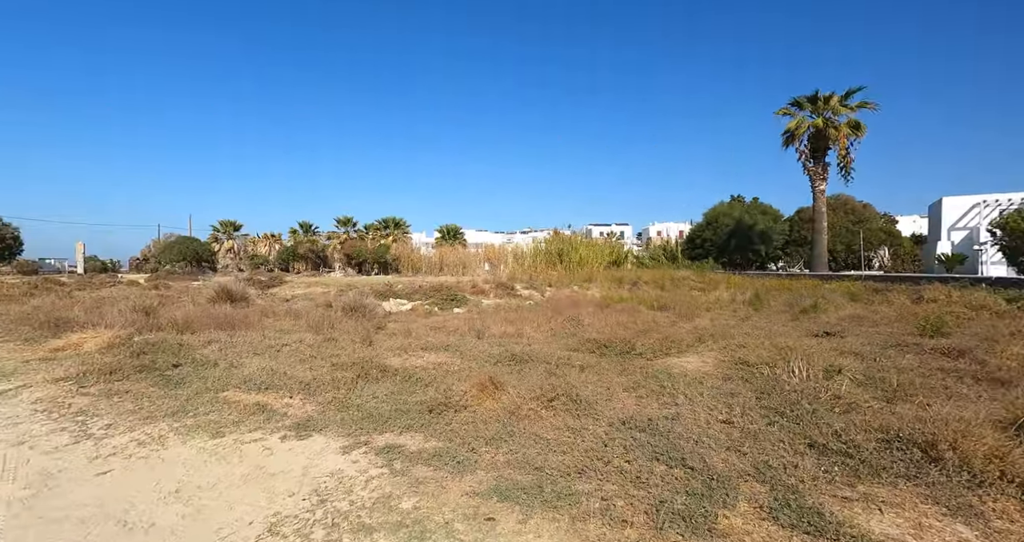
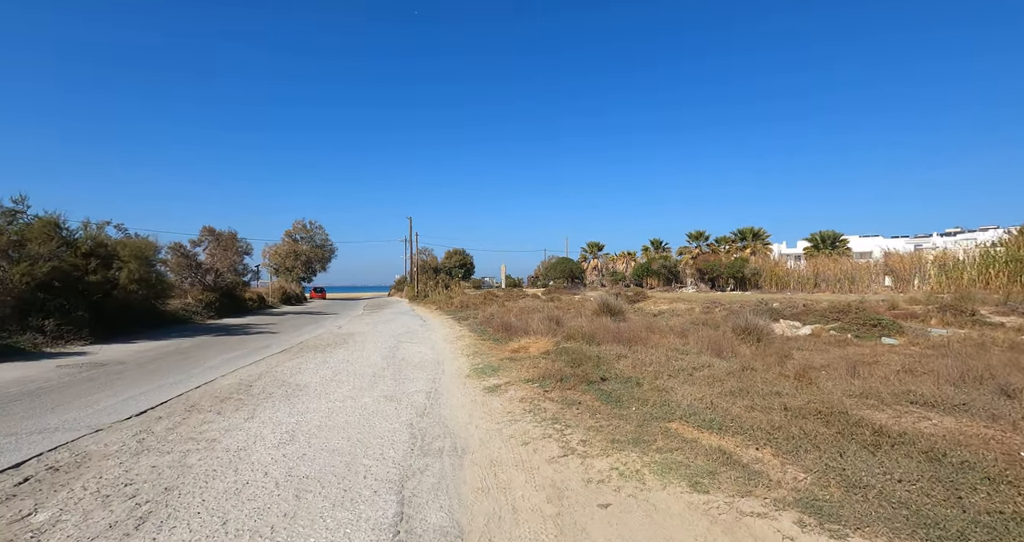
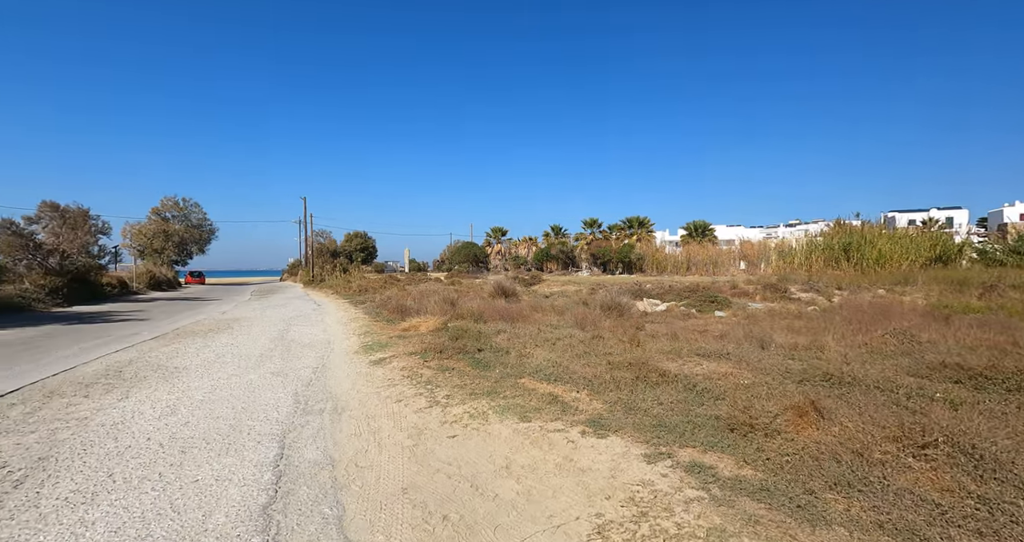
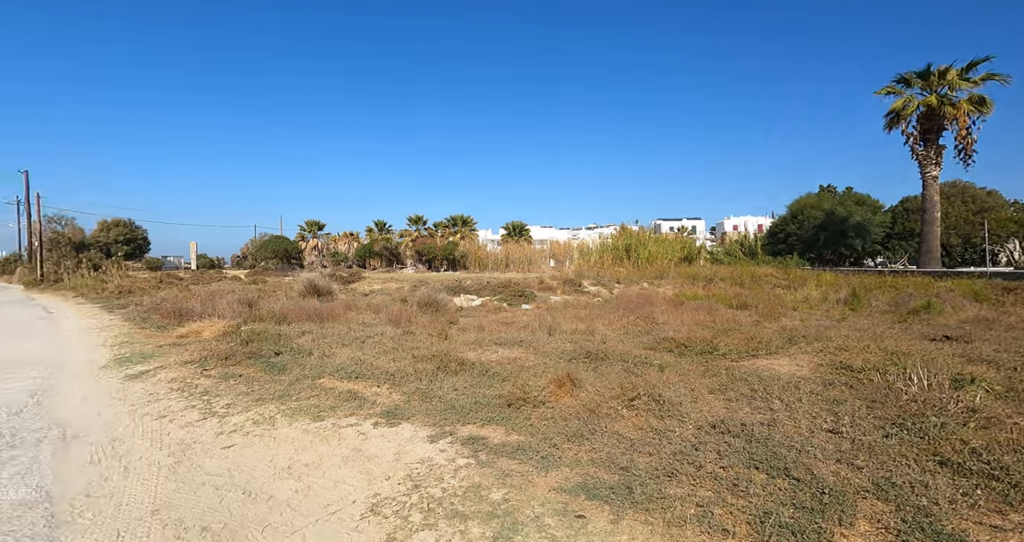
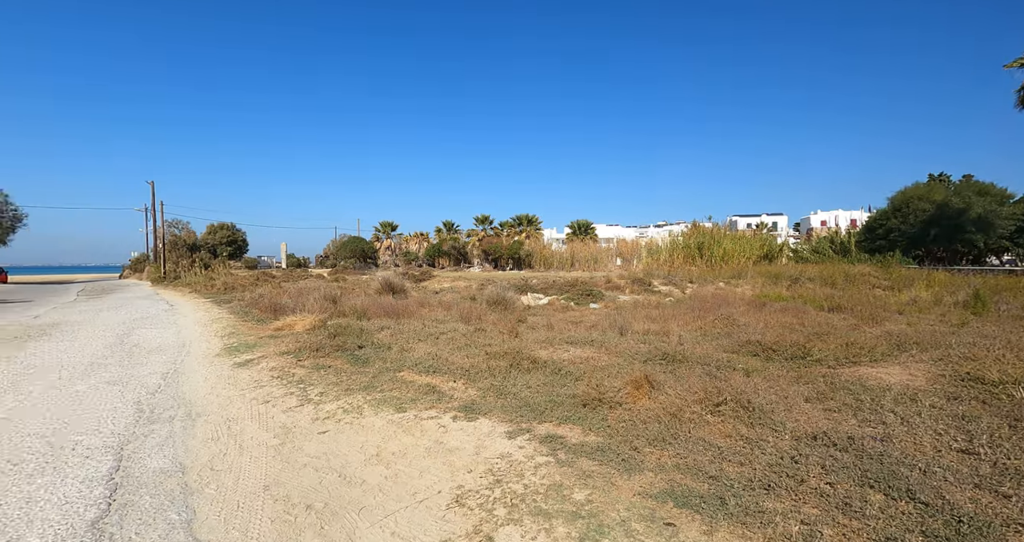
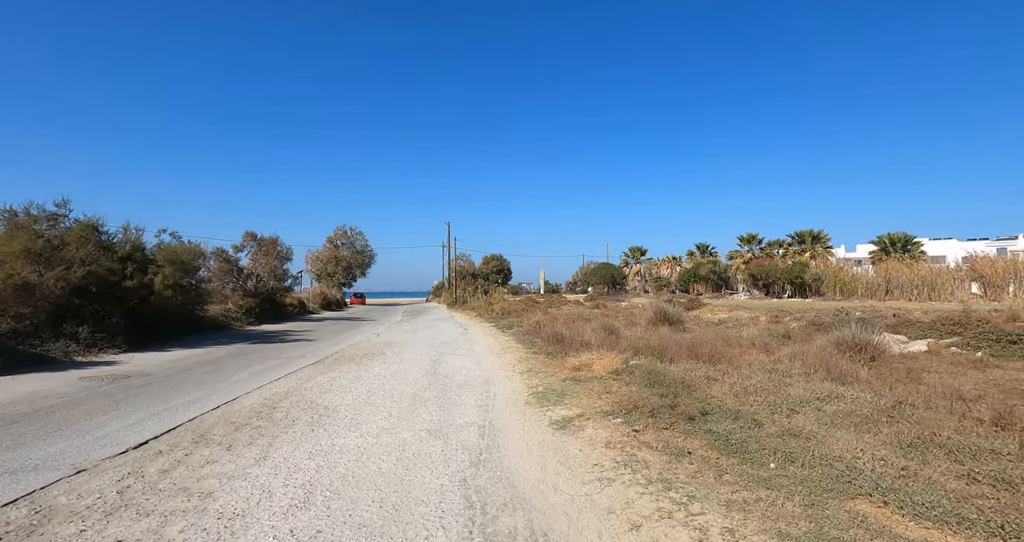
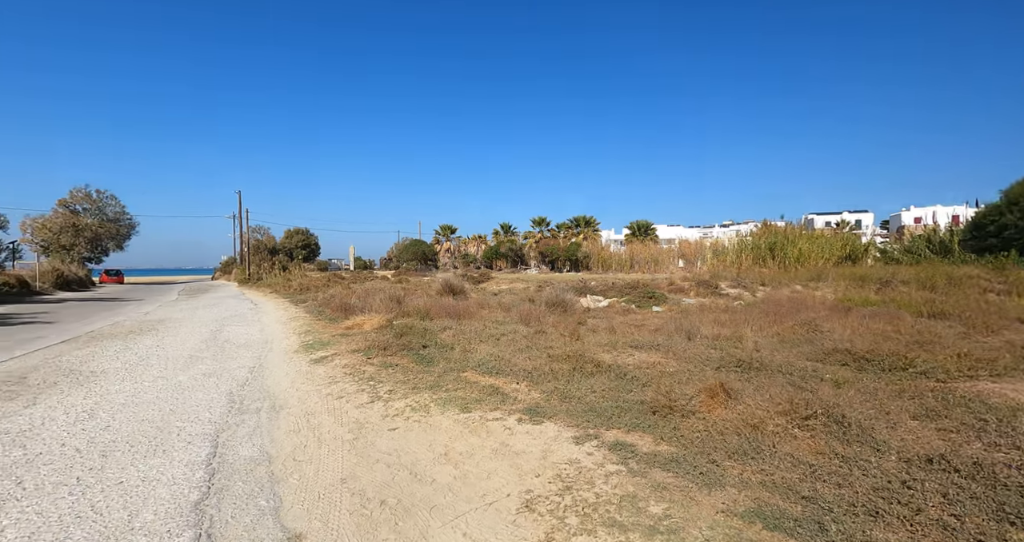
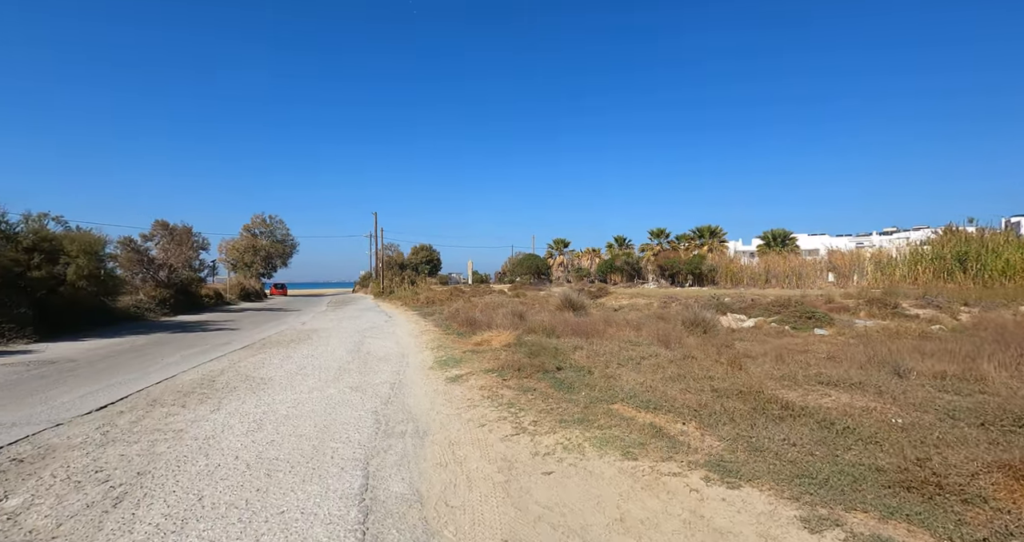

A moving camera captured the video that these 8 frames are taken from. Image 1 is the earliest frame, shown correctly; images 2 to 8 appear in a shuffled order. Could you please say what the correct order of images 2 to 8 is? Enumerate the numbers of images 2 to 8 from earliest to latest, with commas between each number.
4, 5, 7, 3, 8, 2, 6
